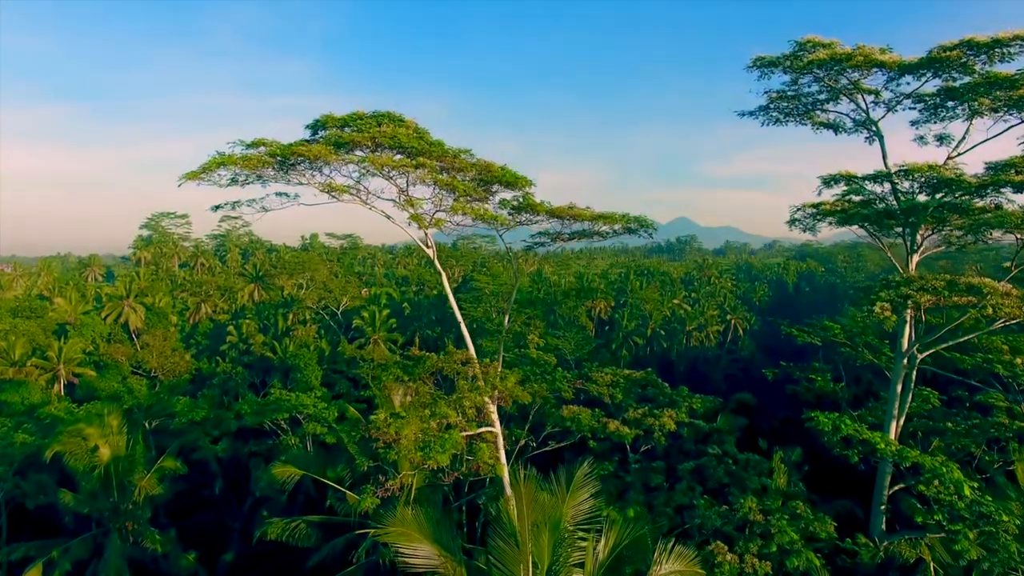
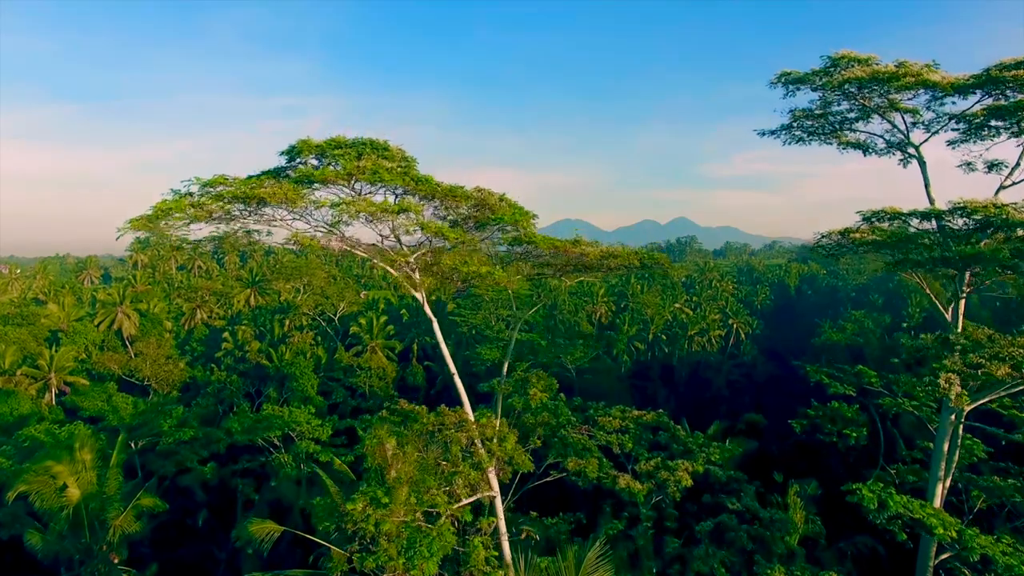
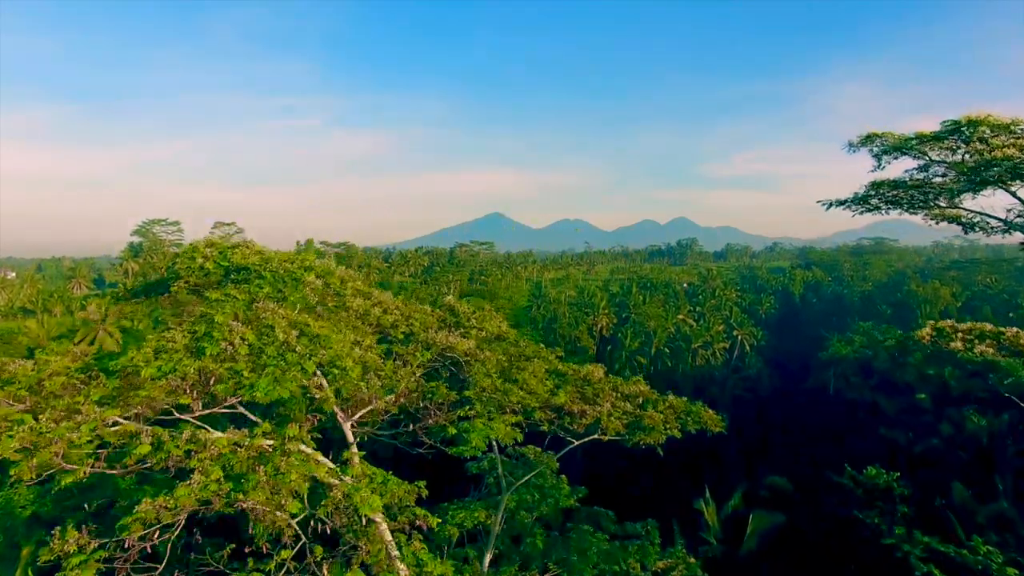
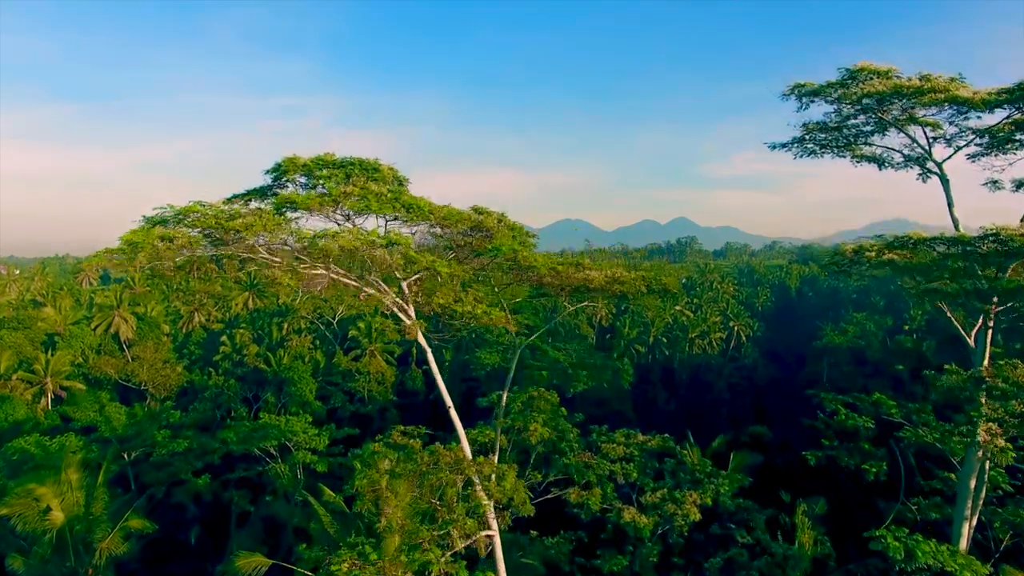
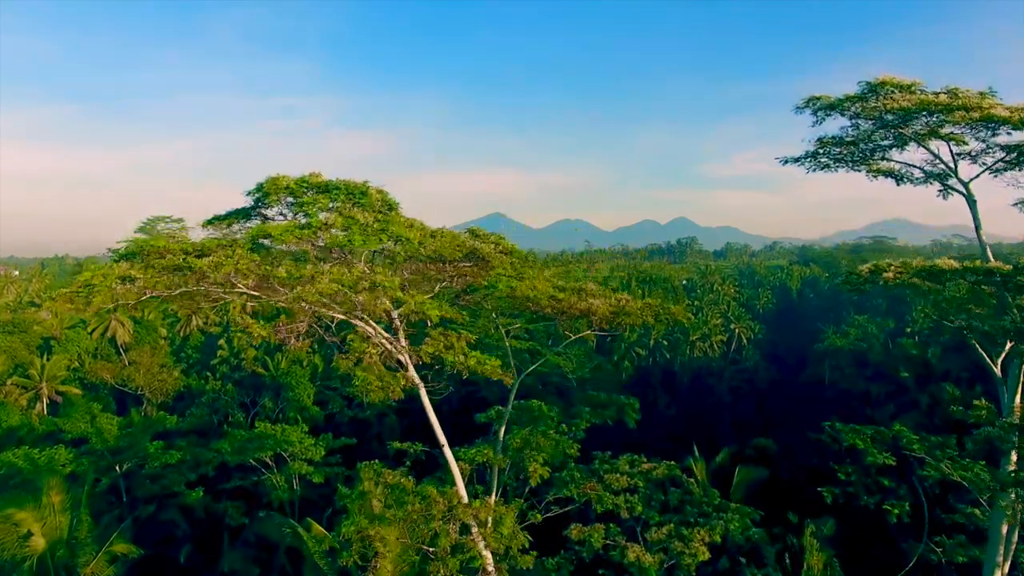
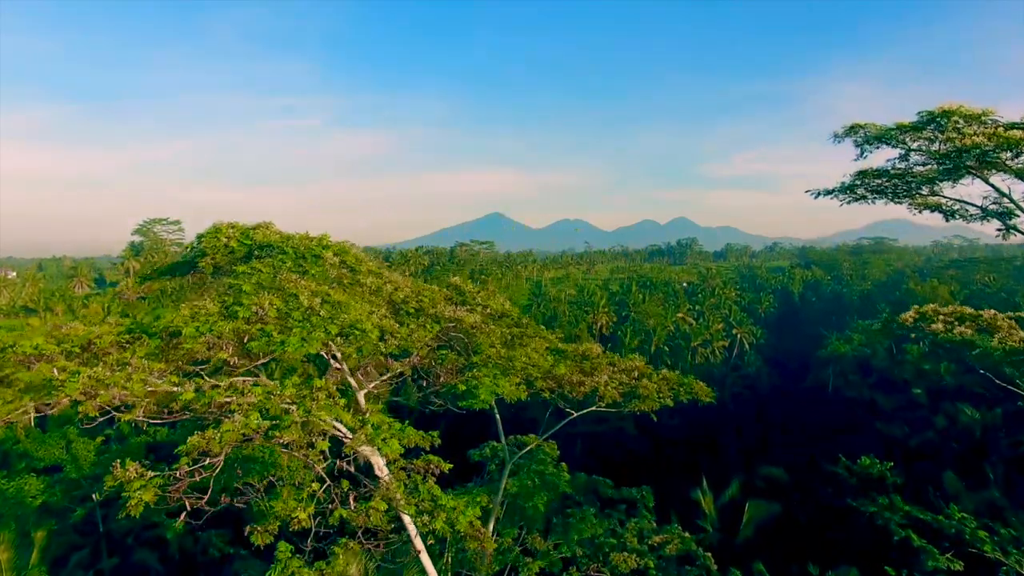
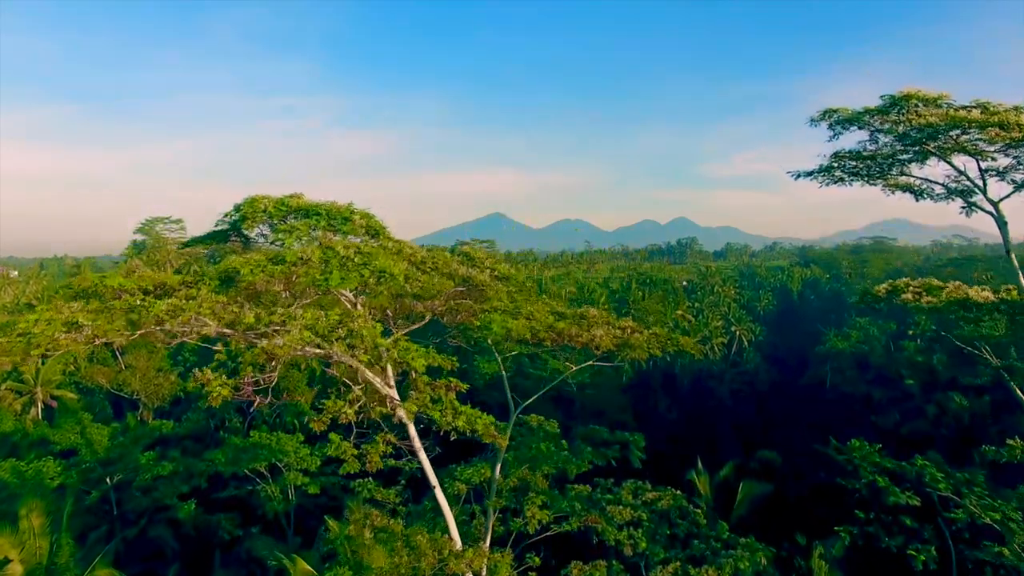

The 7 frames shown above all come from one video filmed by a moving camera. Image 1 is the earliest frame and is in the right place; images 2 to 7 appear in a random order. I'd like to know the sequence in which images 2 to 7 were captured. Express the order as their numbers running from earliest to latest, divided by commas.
2, 4, 5, 7, 6, 3
